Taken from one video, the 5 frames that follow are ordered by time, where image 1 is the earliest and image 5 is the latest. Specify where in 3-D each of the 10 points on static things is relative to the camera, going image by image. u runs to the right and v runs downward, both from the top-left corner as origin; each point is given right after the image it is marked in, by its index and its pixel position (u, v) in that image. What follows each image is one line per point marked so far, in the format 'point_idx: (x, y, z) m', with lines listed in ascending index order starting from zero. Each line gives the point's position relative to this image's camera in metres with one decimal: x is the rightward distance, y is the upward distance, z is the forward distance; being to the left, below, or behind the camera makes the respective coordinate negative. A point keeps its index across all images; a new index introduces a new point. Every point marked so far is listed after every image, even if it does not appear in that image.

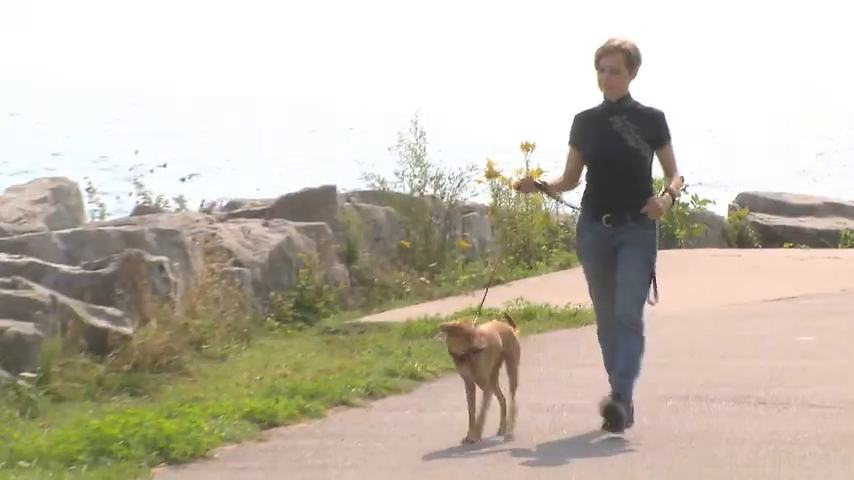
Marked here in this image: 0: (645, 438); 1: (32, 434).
0: (+1.0, -0.8, +6.5) m
1: (-1.7, -0.8, +6.5) m
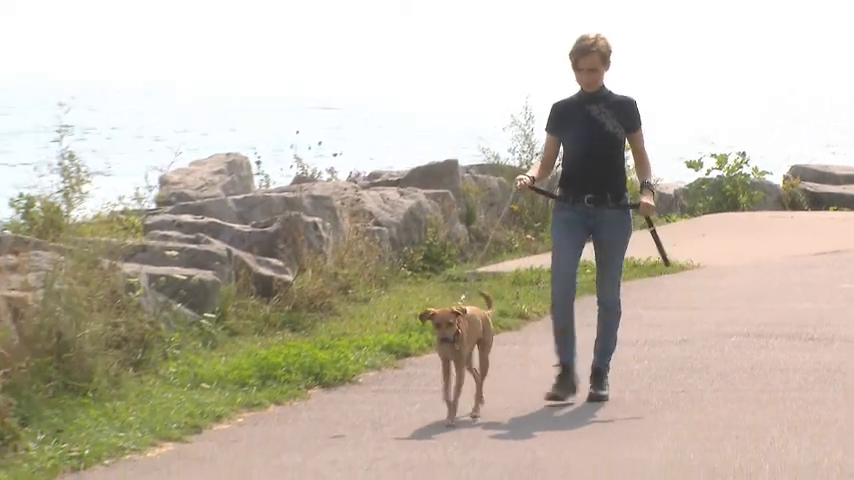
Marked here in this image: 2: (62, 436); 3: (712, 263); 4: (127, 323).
0: (+1.5, -0.7, +7.7) m
1: (-1.1, -0.6, +7.8) m
2: (-1.7, -0.9, +7.0) m
3: (+2.2, -0.1, +11.3) m
4: (-1.6, -0.4, +8.2) m
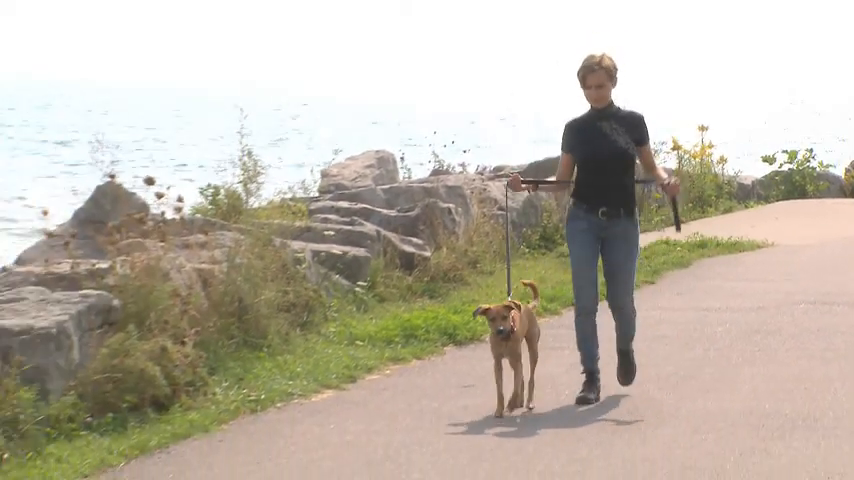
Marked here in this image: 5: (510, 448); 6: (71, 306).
0: (+2.2, -0.6, +9.0) m
1: (-0.4, -0.5, +9.3) m
2: (-1.1, -0.8, +8.5) m
3: (+3.0, 0.0, +12.5) m
4: (-0.9, -0.3, +9.6) m
5: (+0.4, -1.1, +7.6) m
6: (-2.0, -0.4, +8.4) m
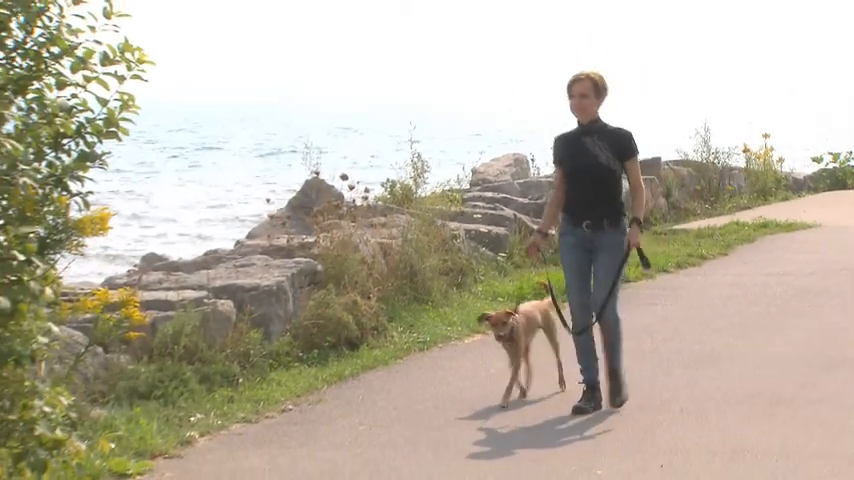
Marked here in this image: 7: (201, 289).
0: (+3.2, -0.4, +11.6) m
1: (+0.6, -0.4, +12.0) m
2: (-0.1, -0.7, +11.3) m
3: (+4.3, +0.1, +15.0) m
4: (+0.2, -0.2, +12.4) m
5: (+1.3, -1.0, +10.2) m
6: (-1.1, -0.2, +11.2) m
7: (-1.7, -0.4, +10.9) m
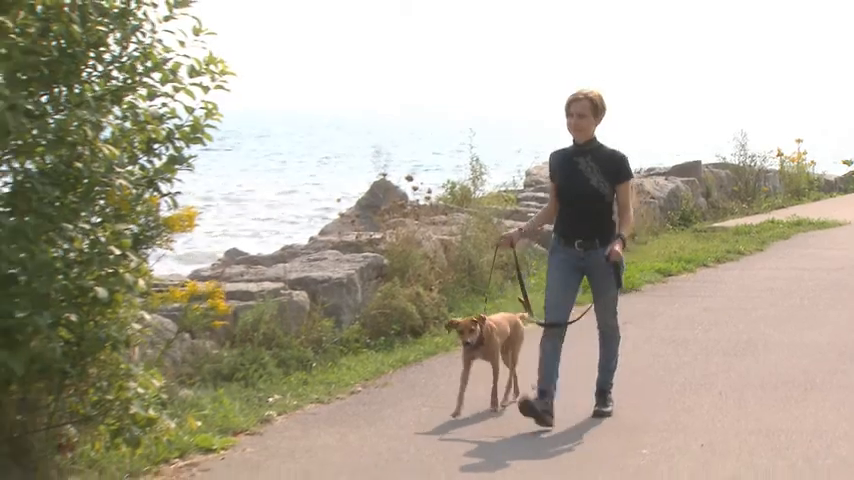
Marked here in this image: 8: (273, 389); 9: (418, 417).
0: (+3.7, -0.4, +12.4) m
1: (+1.1, -0.4, +12.9) m
2: (+0.4, -0.7, +12.2) m
3: (+4.9, +0.1, +15.8) m
4: (+0.7, -0.1, +13.3) m
5: (+1.8, -0.9, +11.1) m
6: (-0.6, -0.2, +12.2) m
7: (-1.2, -0.3, +11.9) m
8: (-1.1, -1.1, +10.7) m
9: (-0.1, -1.2, +10.2) m
